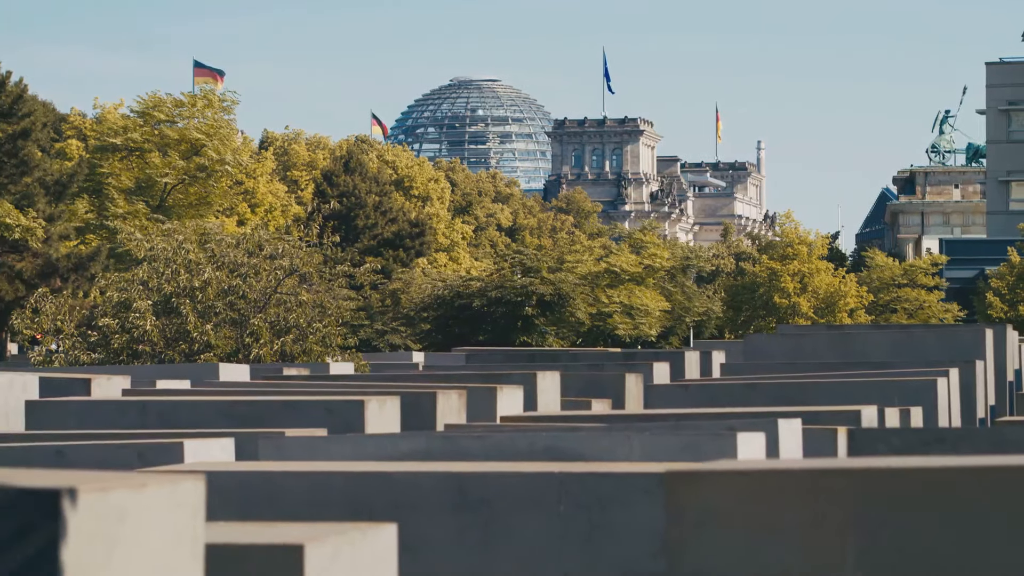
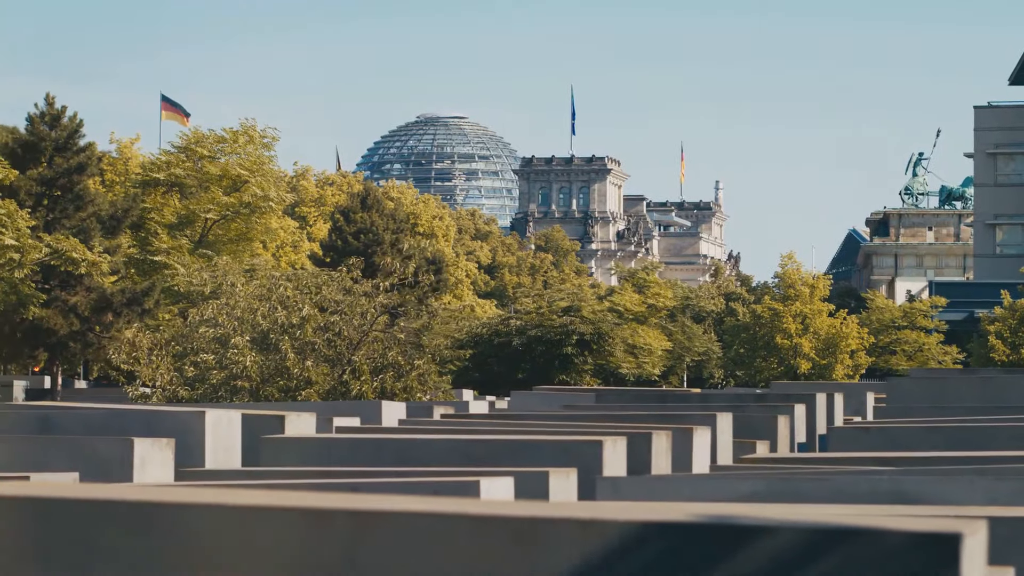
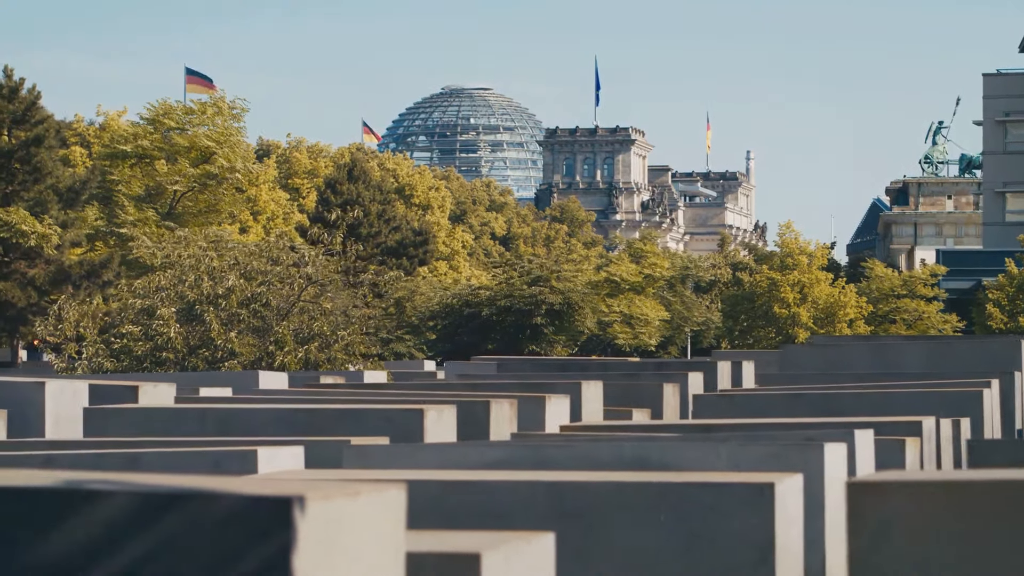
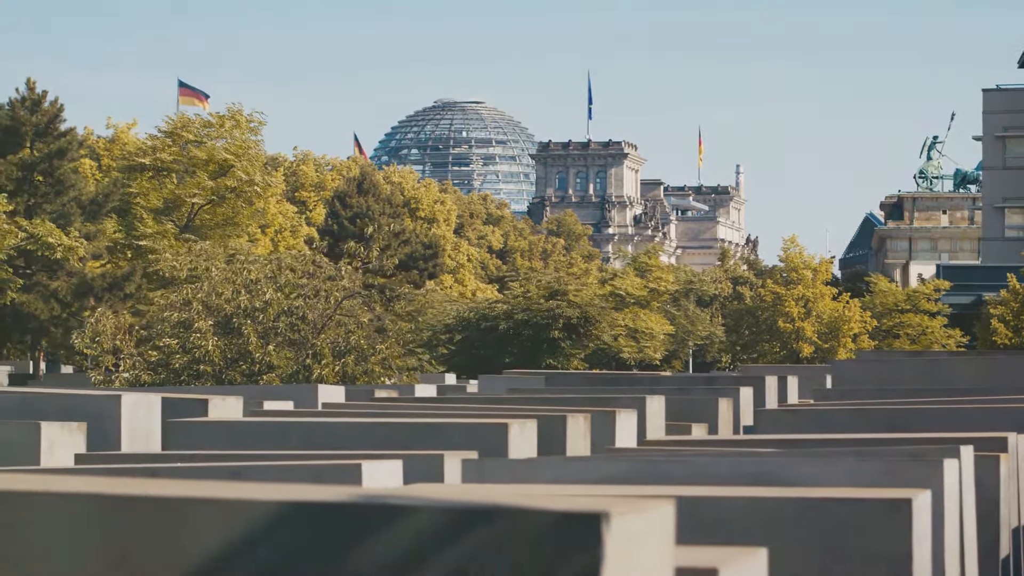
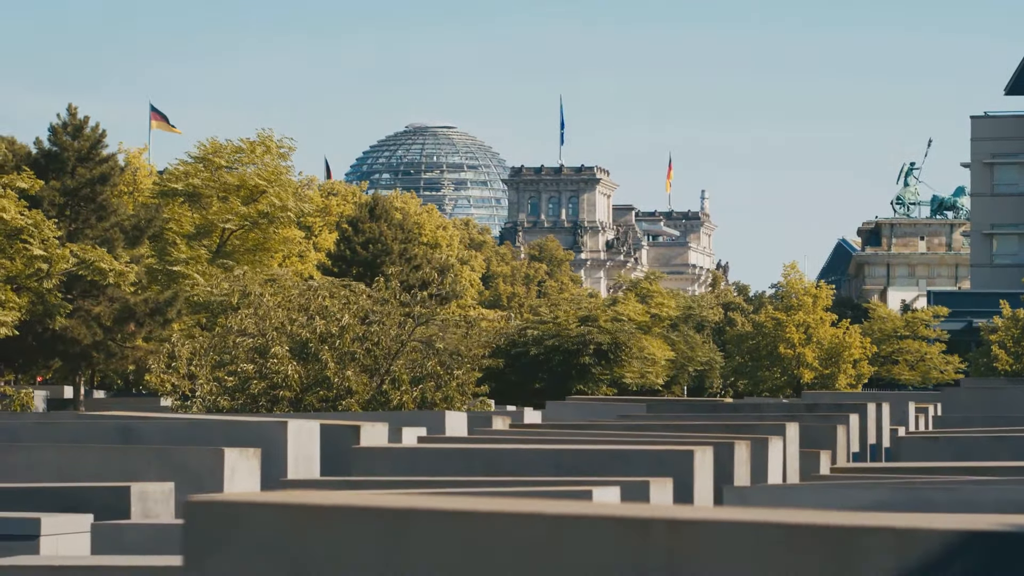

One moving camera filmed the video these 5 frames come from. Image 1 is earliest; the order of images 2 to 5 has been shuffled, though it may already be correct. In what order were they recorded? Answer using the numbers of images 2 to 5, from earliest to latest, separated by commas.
3, 4, 2, 5
